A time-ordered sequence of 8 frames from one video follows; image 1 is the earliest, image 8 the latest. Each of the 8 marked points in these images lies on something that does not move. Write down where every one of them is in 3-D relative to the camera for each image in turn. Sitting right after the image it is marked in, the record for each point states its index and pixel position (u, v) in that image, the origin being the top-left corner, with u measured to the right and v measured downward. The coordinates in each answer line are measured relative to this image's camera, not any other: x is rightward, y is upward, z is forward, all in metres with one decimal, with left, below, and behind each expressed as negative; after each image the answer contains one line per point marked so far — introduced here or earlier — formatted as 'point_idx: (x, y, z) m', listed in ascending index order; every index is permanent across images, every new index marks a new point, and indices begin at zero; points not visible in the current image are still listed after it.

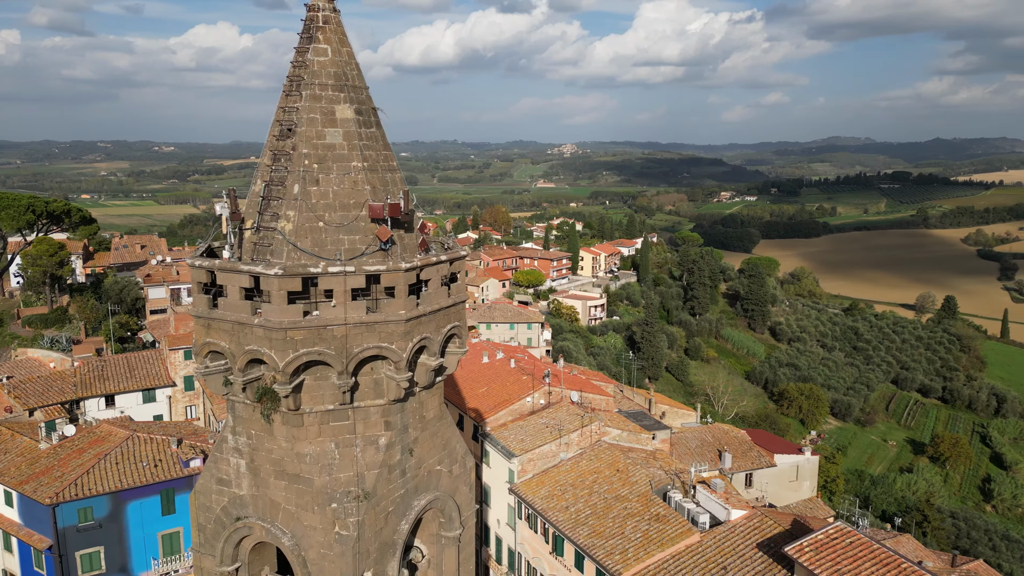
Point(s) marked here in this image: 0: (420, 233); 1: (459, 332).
0: (-1.0, +0.6, +7.3) m
1: (-0.5, -0.4, +7.4) m
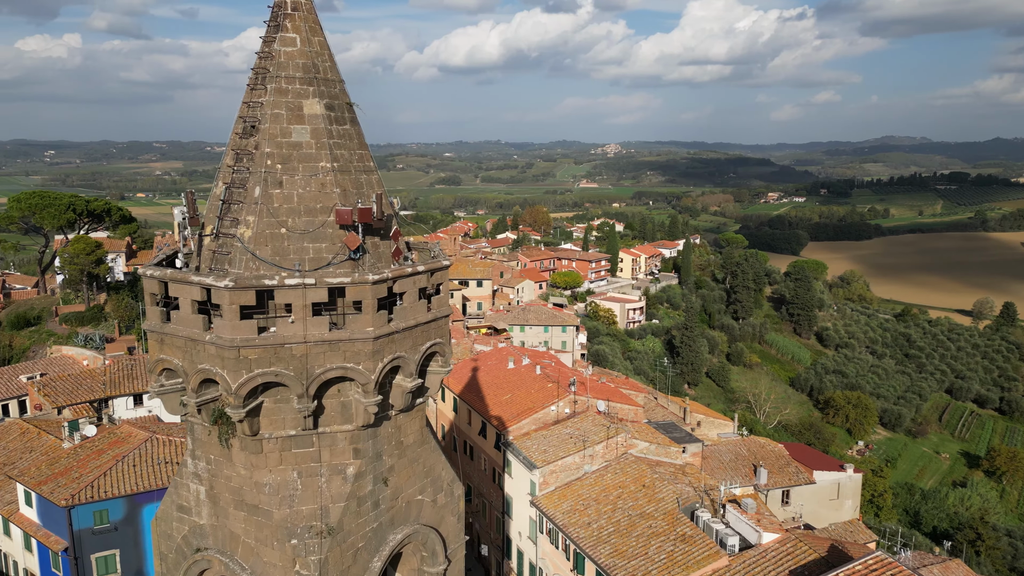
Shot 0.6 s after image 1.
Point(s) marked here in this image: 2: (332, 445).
0: (-1.1, +0.4, +6.6) m
1: (-0.7, -0.6, +6.7) m
2: (-1.5, -1.3, +6.1) m
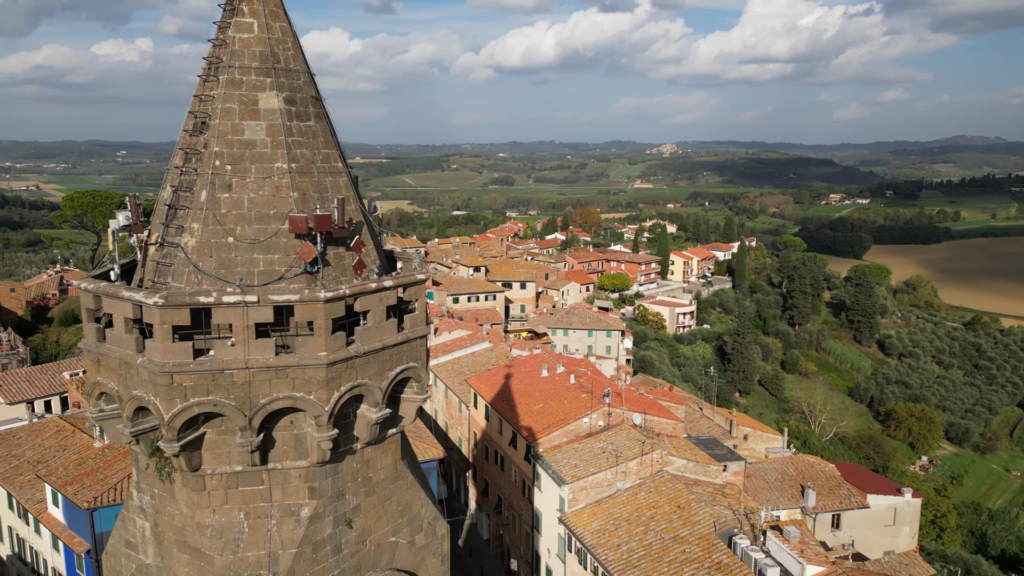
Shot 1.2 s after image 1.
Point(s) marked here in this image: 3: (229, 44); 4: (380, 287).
0: (-1.2, +0.3, +5.9) m
1: (-0.8, -0.7, +5.9) m
2: (-1.7, -1.5, +5.4) m
3: (-2.2, +1.9, +5.5) m
4: (-1.0, 0.0, +5.5) m
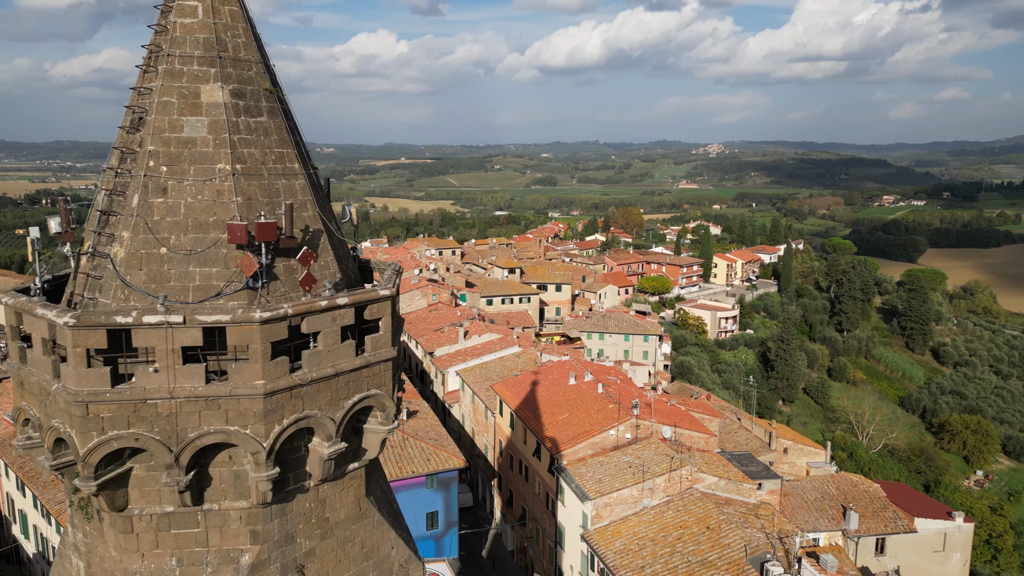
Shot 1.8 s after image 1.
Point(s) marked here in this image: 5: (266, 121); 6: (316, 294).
0: (-1.4, +0.2, +5.2) m
1: (-1.0, -0.8, +5.2) m
2: (-1.9, -1.6, +4.8) m
3: (-2.3, +1.8, +4.9) m
4: (-1.2, -0.1, +4.8) m
5: (-1.7, +1.2, +5.1) m
6: (-1.3, 0.0, +4.9) m
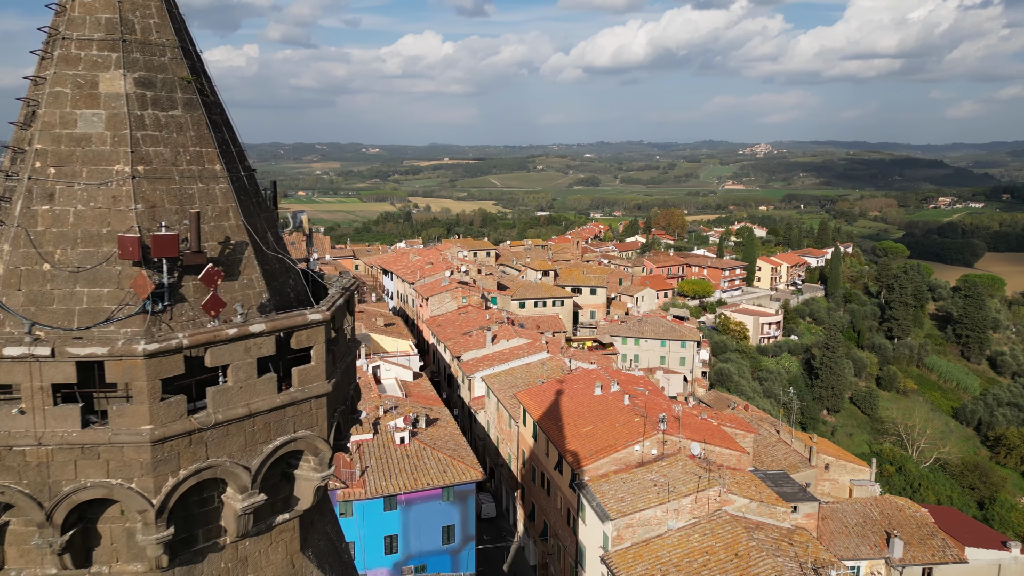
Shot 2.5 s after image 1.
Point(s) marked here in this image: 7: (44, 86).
0: (-1.6, 0.0, +4.5) m
1: (-1.2, -1.0, +4.5) m
2: (-2.2, -1.7, +4.1) m
3: (-2.6, +1.6, +4.2) m
4: (-1.5, -0.3, +4.0) m
5: (-2.0, +1.0, +4.4) m
6: (-1.6, -0.2, +4.2) m
7: (-2.7, +1.2, +4.1) m
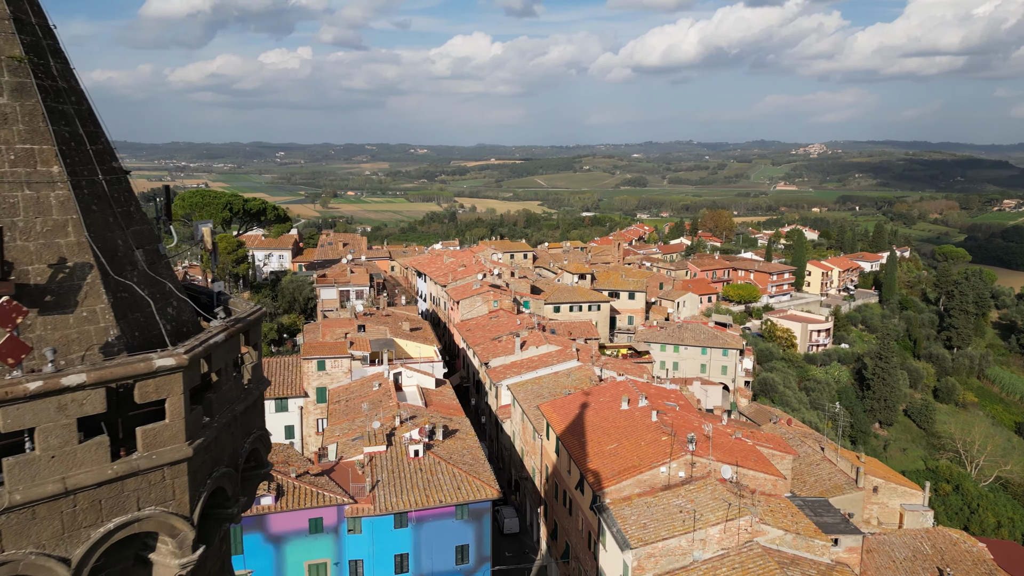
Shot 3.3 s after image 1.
0: (-2.1, -0.1, +3.5) m
1: (-1.7, -1.1, +3.5) m
2: (-2.7, -1.9, +3.2) m
3: (-3.0, +1.5, +3.4) m
4: (-1.9, -0.4, +3.1) m
5: (-2.4, +0.9, +3.5) m
6: (-2.1, -0.3, +3.2) m
7: (-3.1, +1.0, +3.3) m
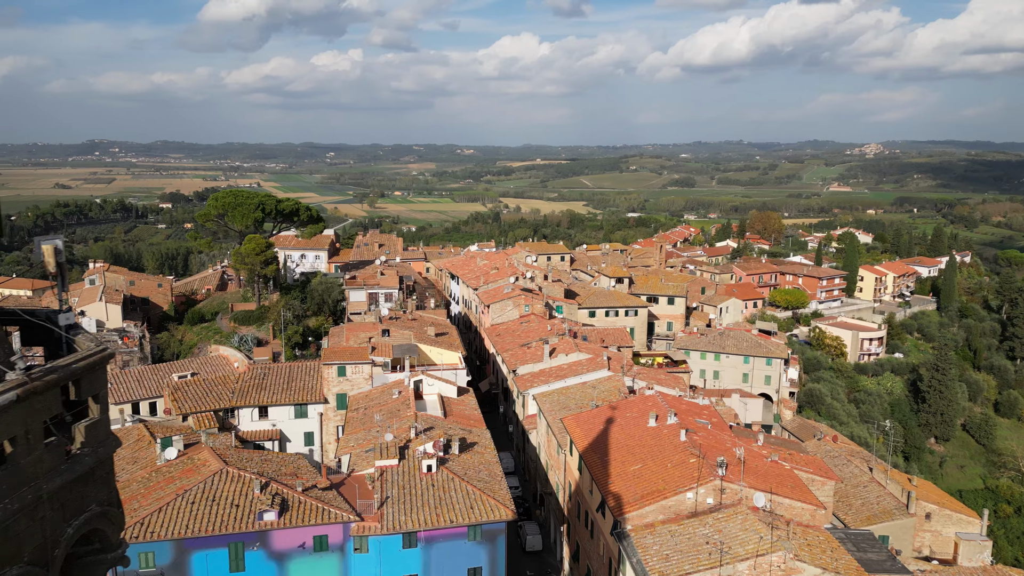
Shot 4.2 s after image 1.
0: (-2.5, -0.3, +2.6) m
1: (-2.2, -1.3, +2.6) m
2: (-3.2, -2.0, +2.3) m
3: (-3.5, +1.3, +2.5) m
4: (-2.4, -0.6, +2.2) m
5: (-2.9, +0.7, +2.6) m
6: (-2.5, -0.5, +2.3) m
7: (-3.6, +0.9, +2.4) m
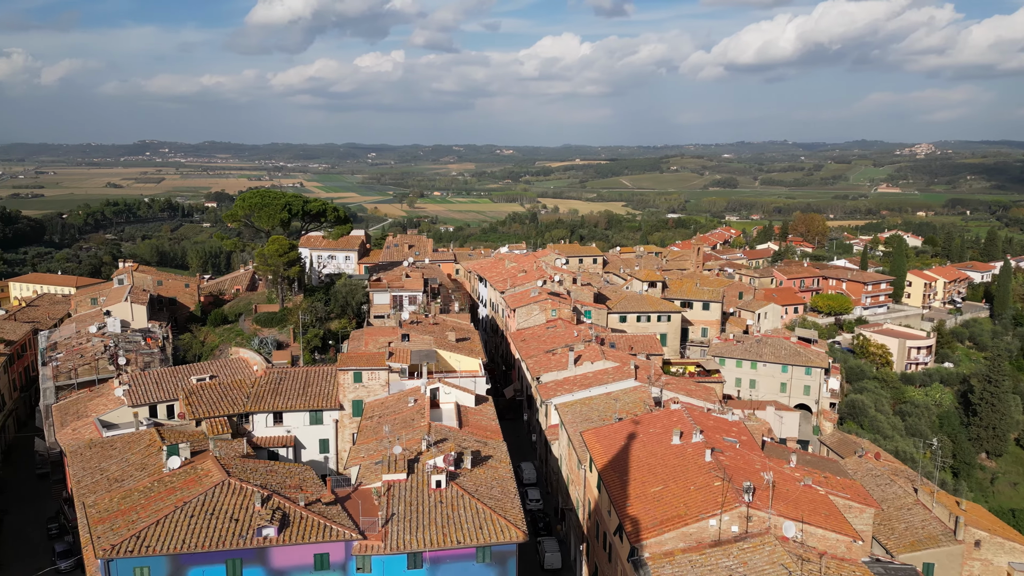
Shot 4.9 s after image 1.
0: (-3.0, -0.4, +1.8) m
1: (-2.6, -1.5, +1.8) m
2: (-3.7, -2.2, +1.5) m
3: (-3.9, +1.2, +1.8) m
4: (-2.9, -0.7, +1.4) m
5: (-3.3, +0.6, +1.8) m
6: (-3.0, -0.7, +1.5) m
7: (-4.0, +0.7, +1.7) m
